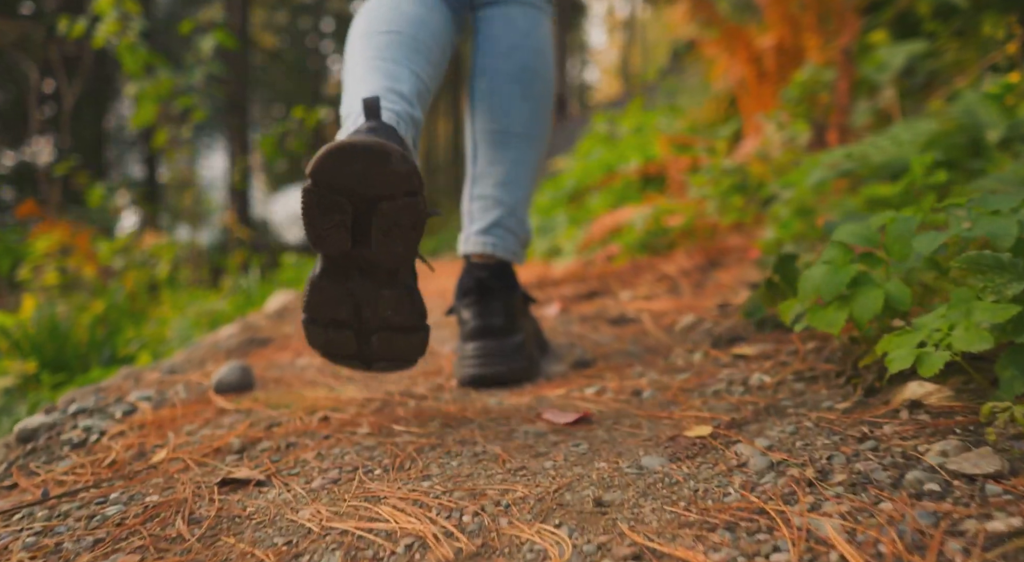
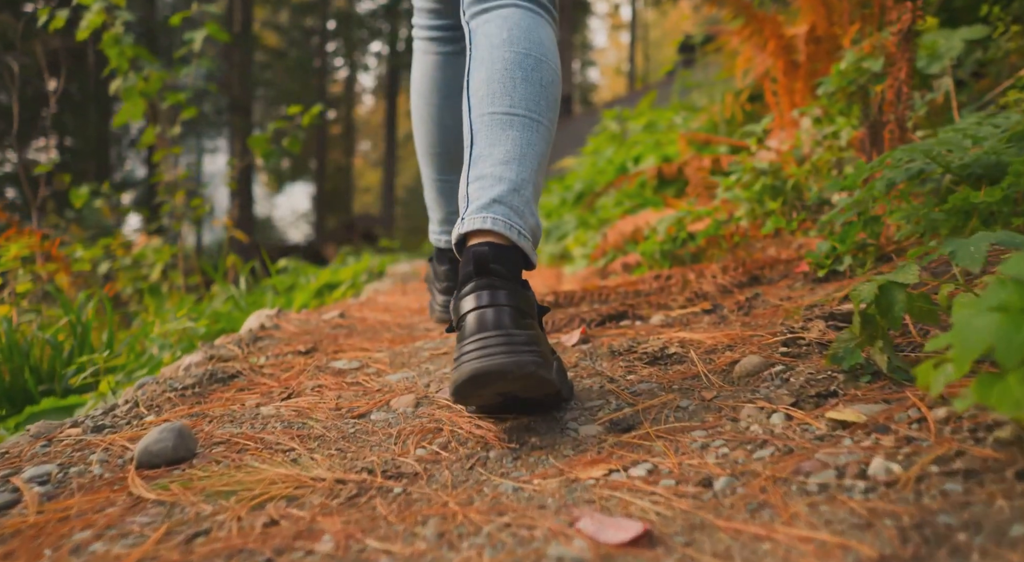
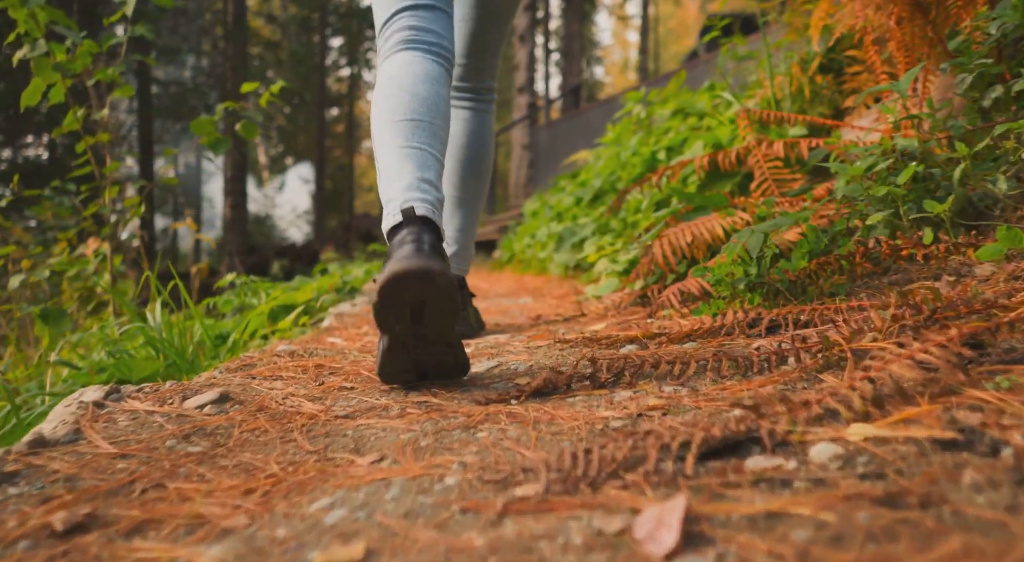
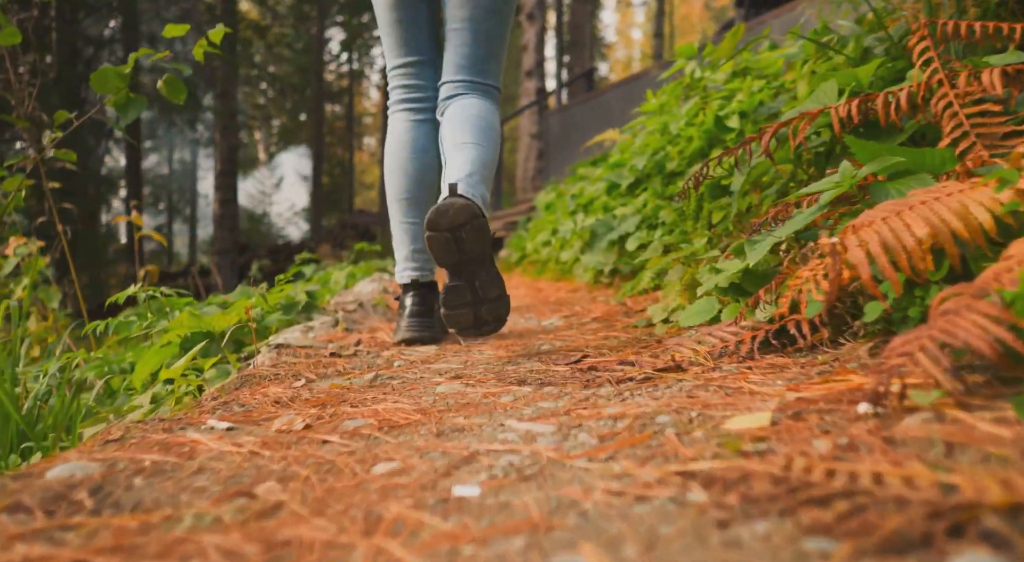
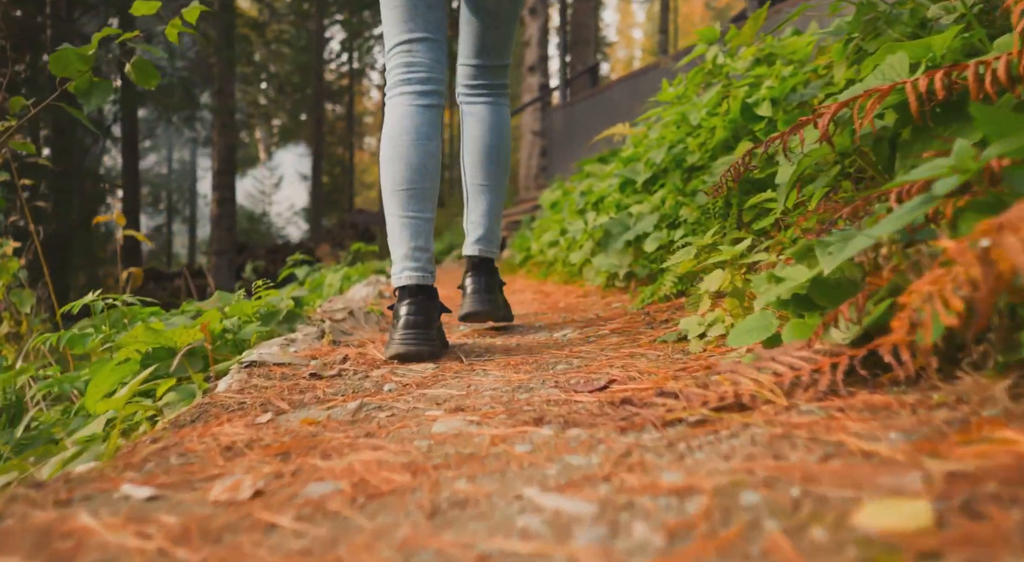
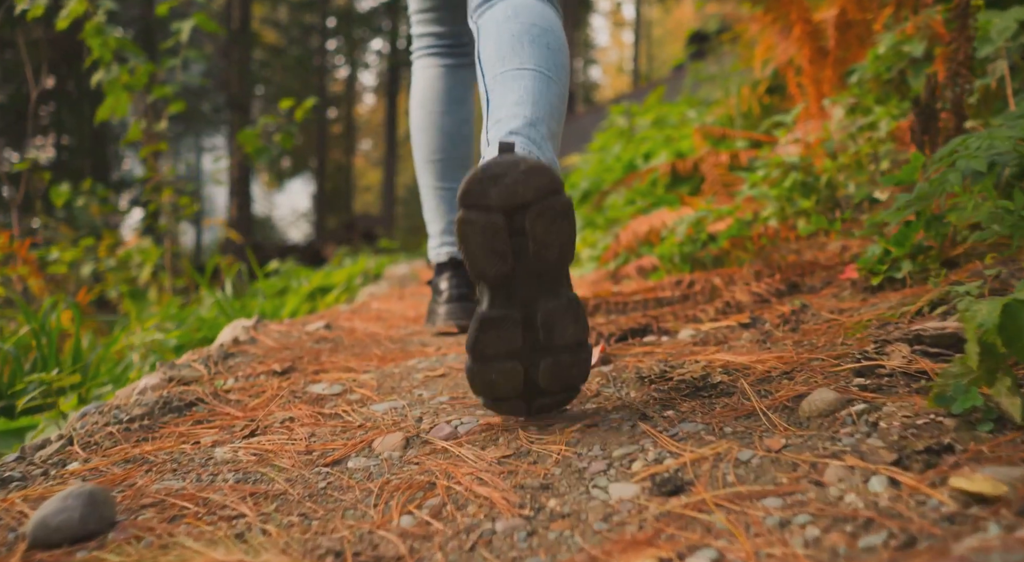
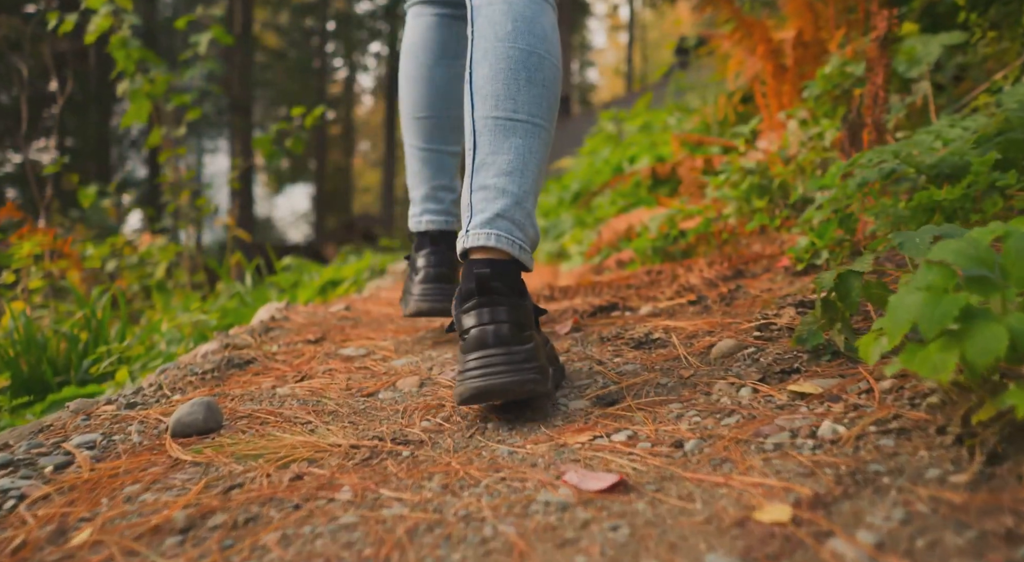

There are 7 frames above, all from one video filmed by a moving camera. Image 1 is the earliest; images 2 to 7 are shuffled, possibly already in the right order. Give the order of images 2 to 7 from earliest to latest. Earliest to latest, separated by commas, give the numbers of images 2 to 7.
7, 2, 6, 3, 4, 5
